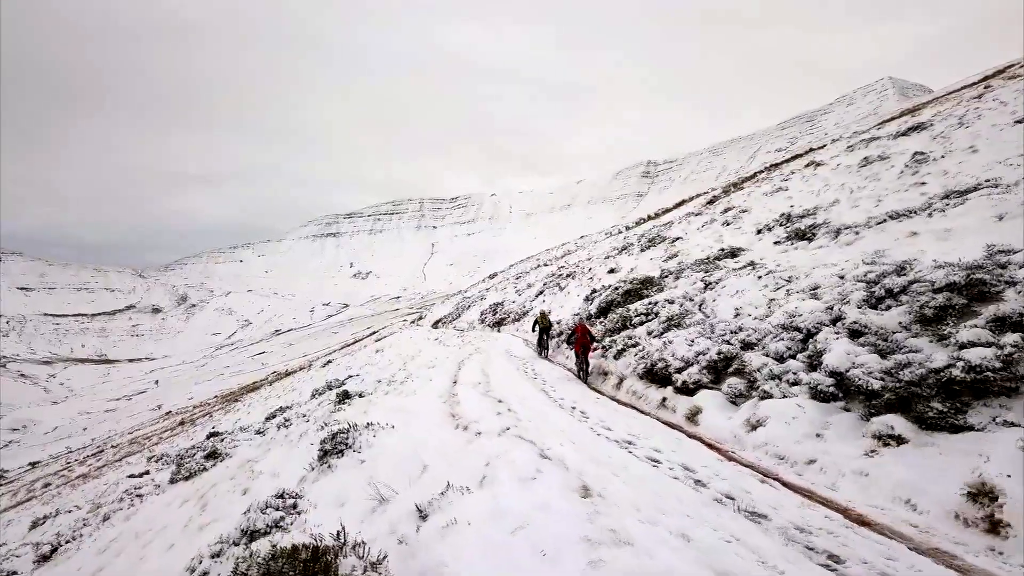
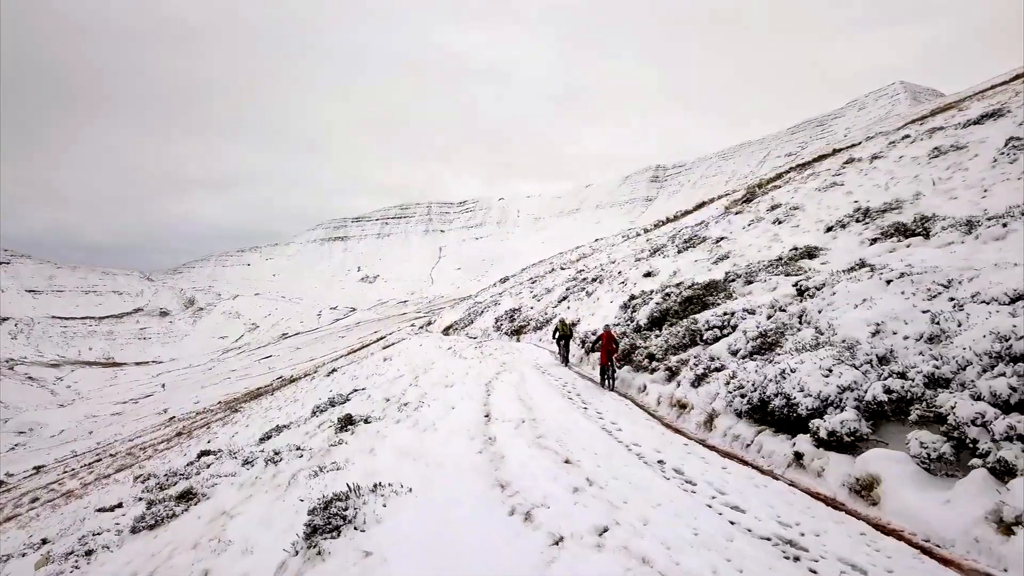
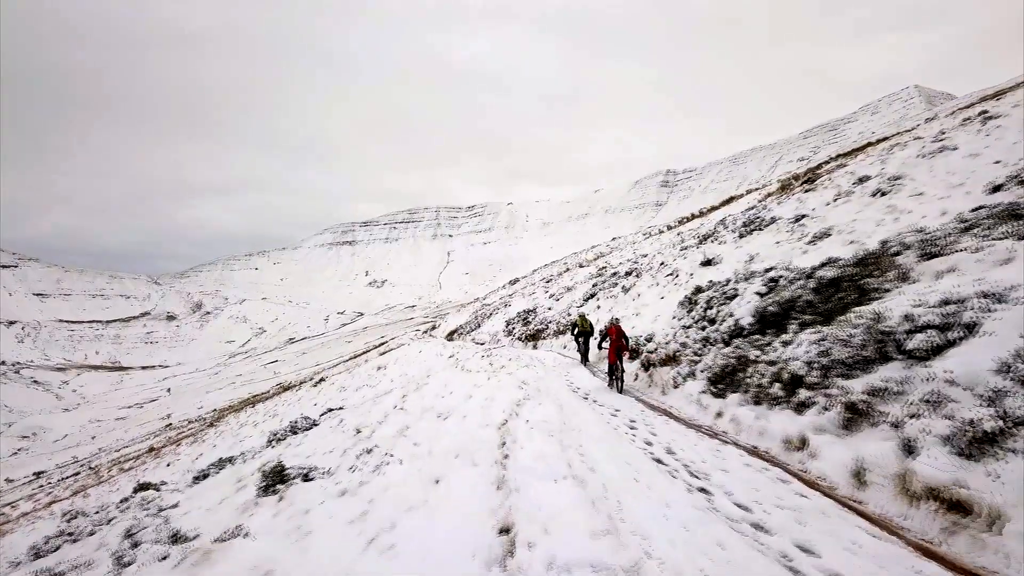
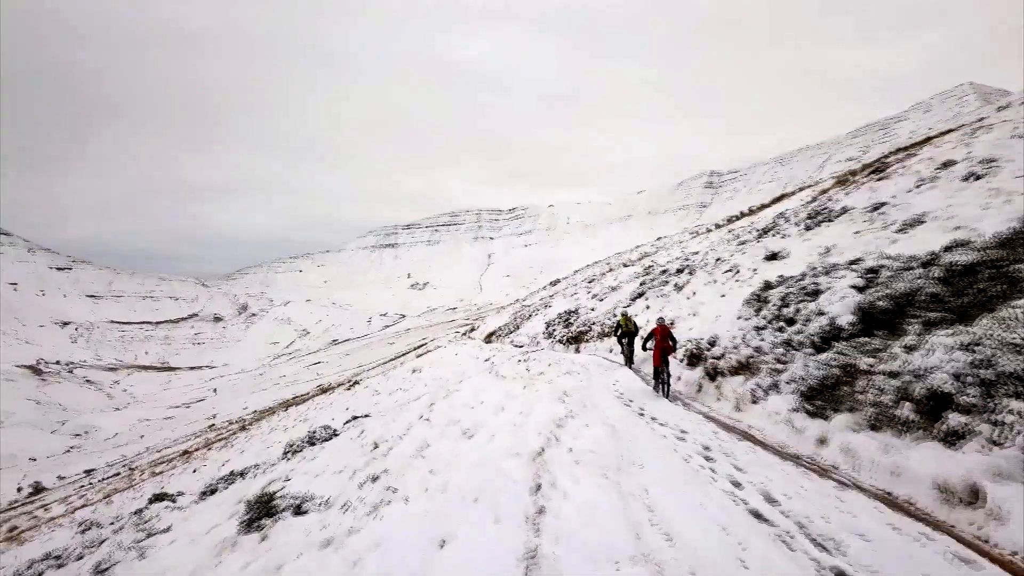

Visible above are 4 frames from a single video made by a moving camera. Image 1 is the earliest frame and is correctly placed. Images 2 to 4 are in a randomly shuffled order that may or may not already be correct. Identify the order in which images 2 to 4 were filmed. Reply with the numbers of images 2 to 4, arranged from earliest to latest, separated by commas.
2, 3, 4
